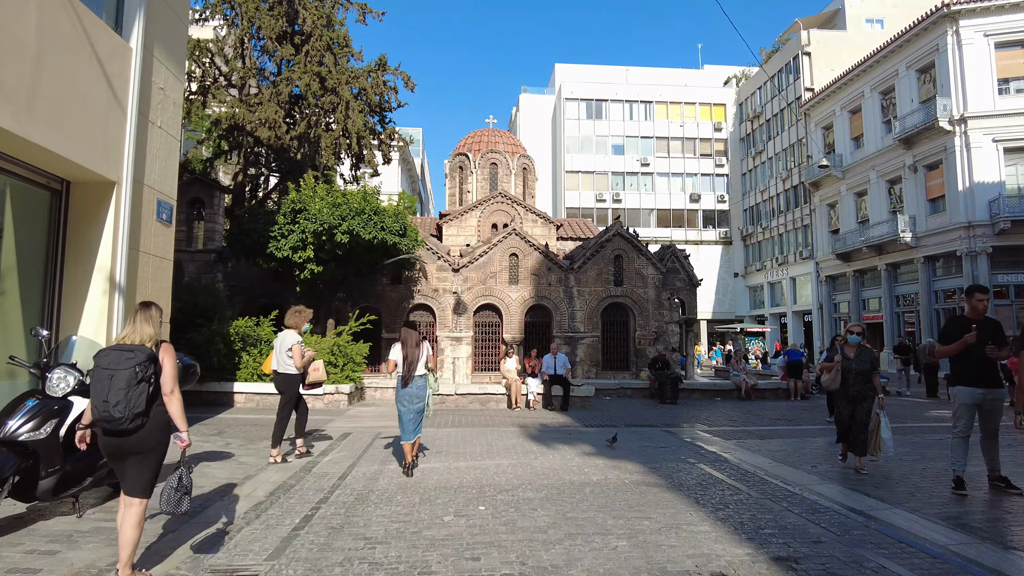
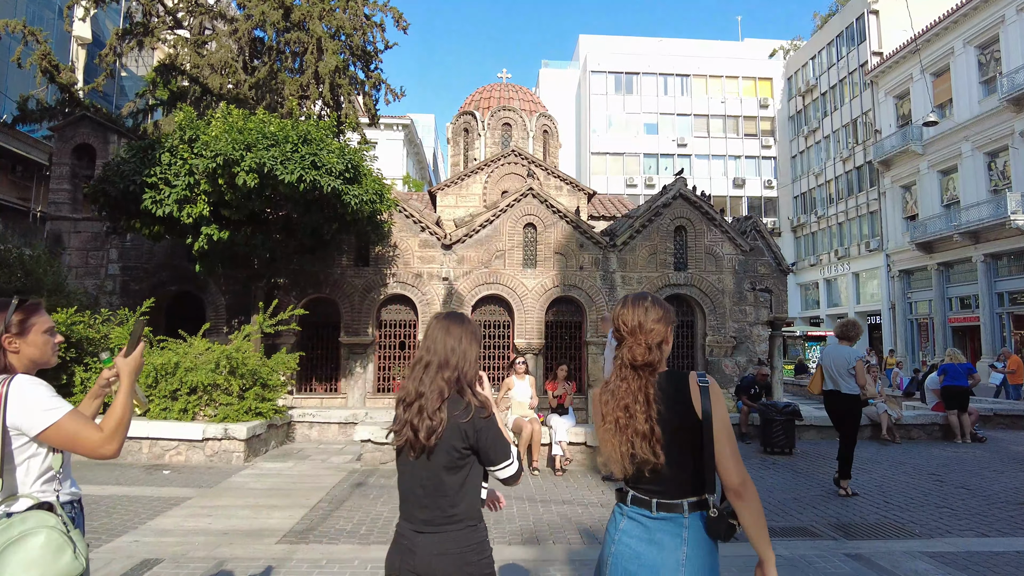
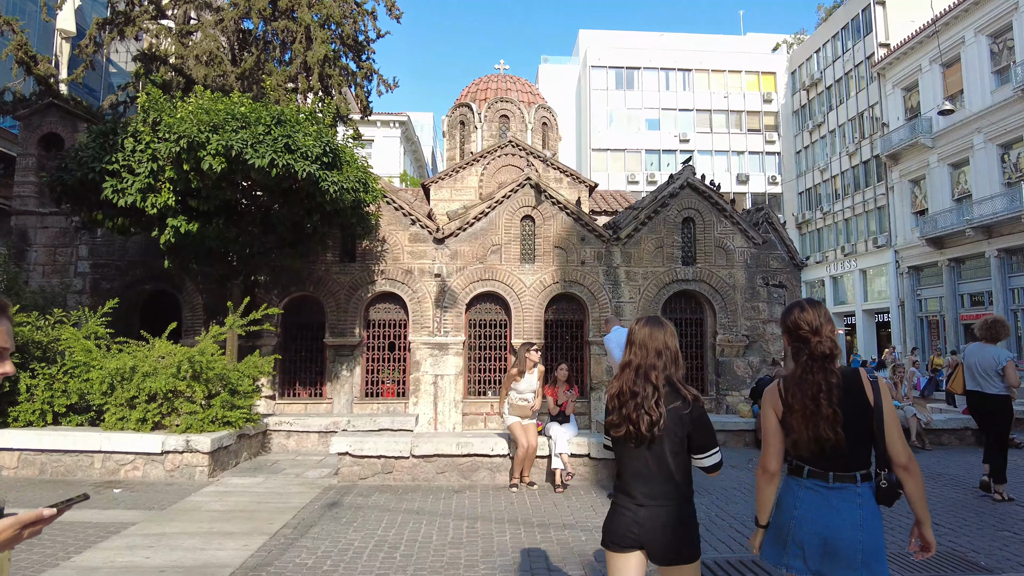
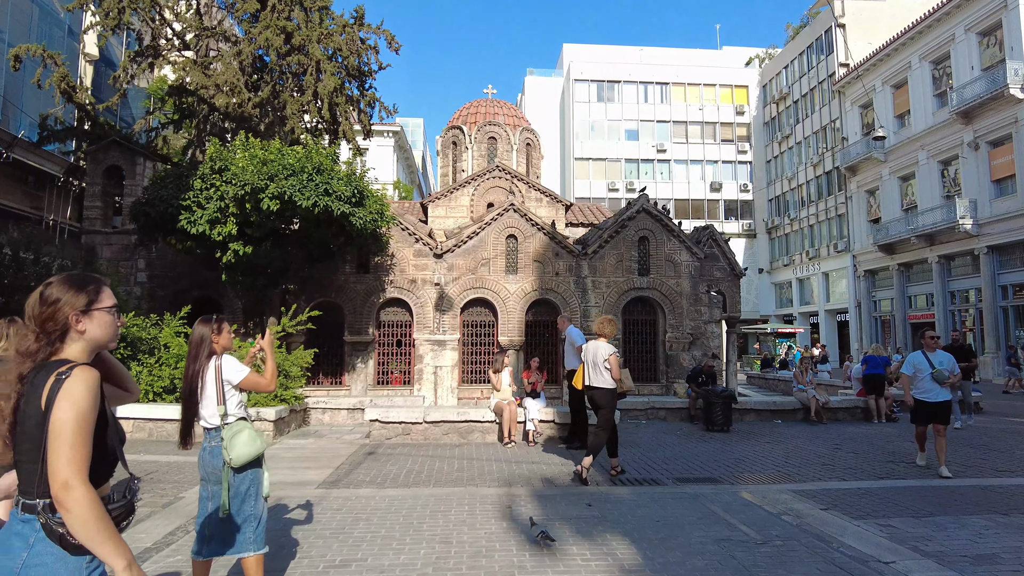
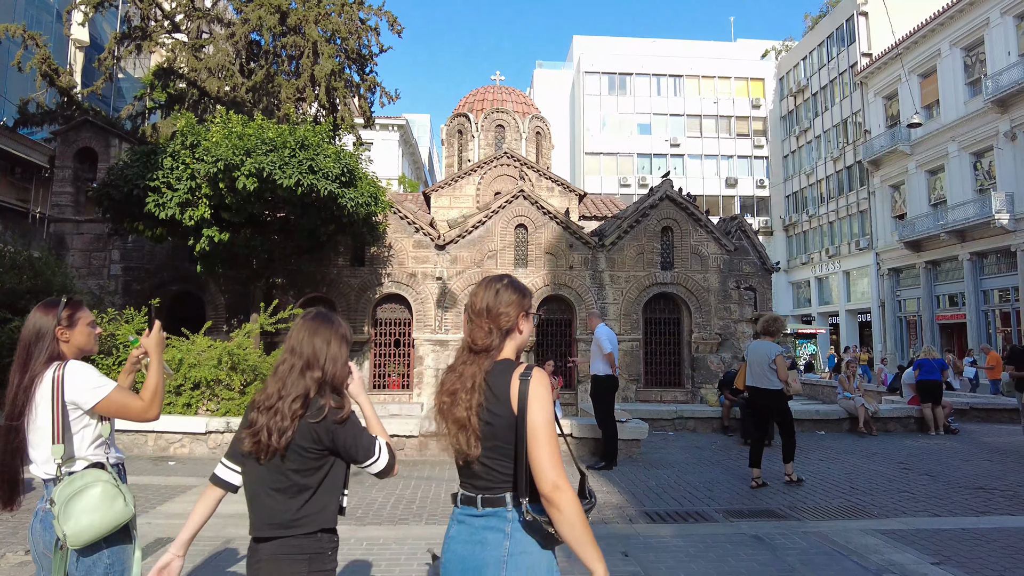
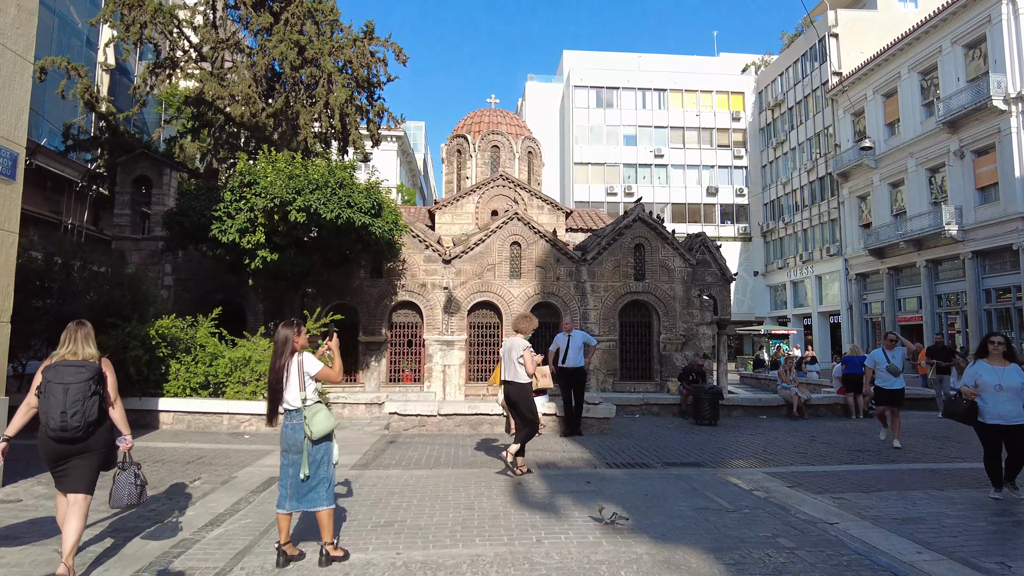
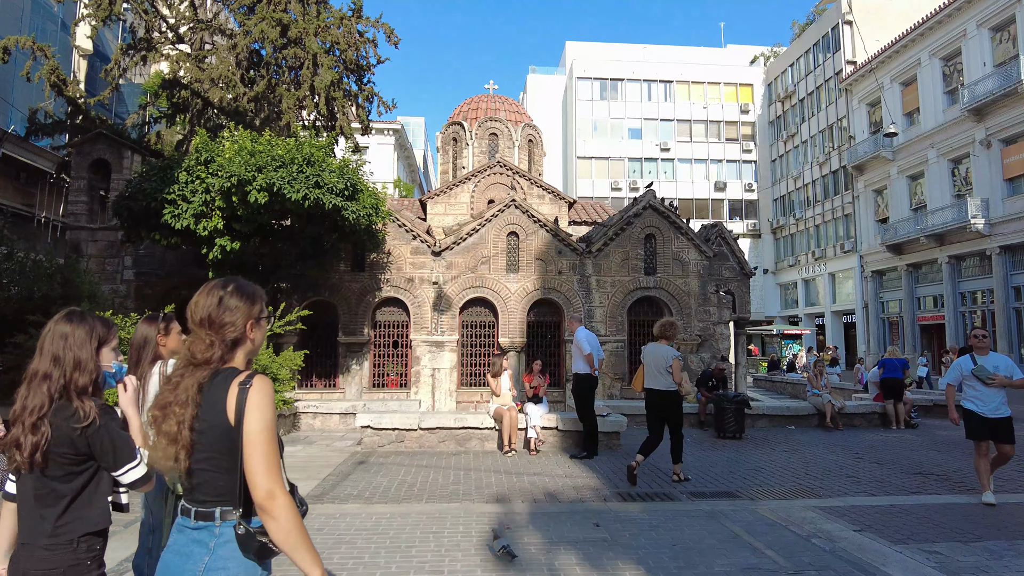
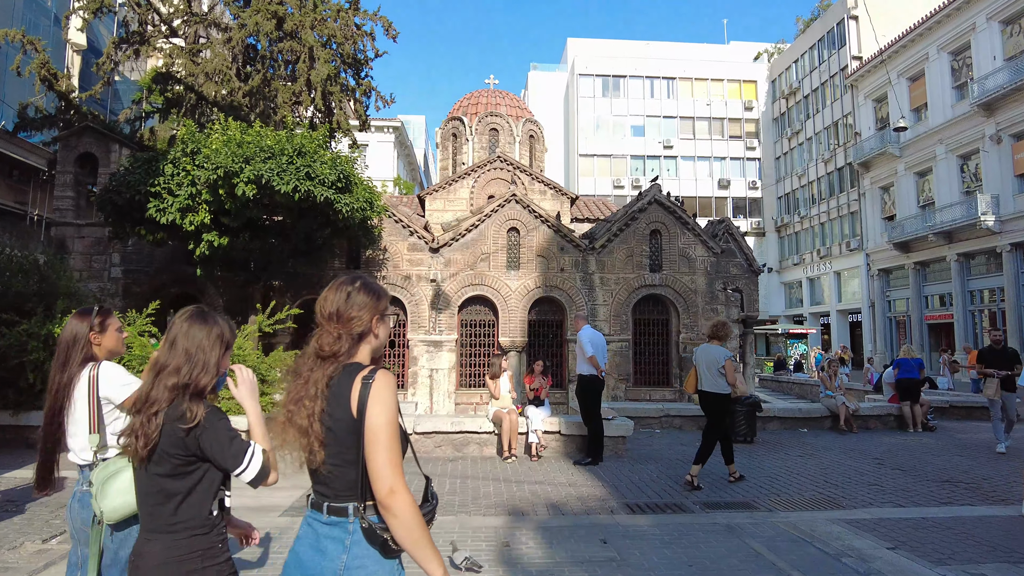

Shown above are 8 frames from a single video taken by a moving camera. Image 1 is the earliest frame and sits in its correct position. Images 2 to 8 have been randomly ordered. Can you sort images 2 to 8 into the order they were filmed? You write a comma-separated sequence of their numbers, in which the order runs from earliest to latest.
6, 4, 7, 8, 5, 2, 3
